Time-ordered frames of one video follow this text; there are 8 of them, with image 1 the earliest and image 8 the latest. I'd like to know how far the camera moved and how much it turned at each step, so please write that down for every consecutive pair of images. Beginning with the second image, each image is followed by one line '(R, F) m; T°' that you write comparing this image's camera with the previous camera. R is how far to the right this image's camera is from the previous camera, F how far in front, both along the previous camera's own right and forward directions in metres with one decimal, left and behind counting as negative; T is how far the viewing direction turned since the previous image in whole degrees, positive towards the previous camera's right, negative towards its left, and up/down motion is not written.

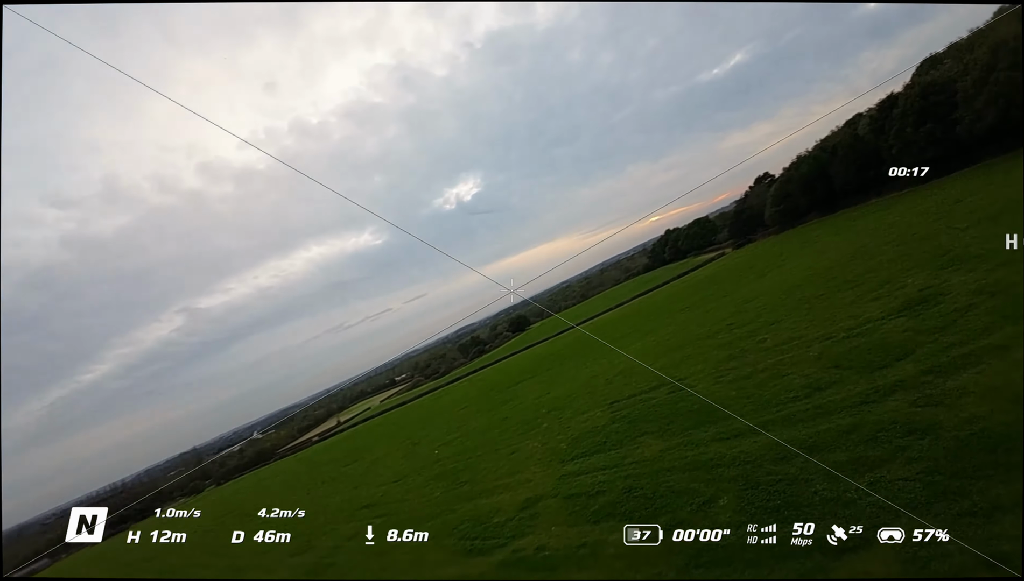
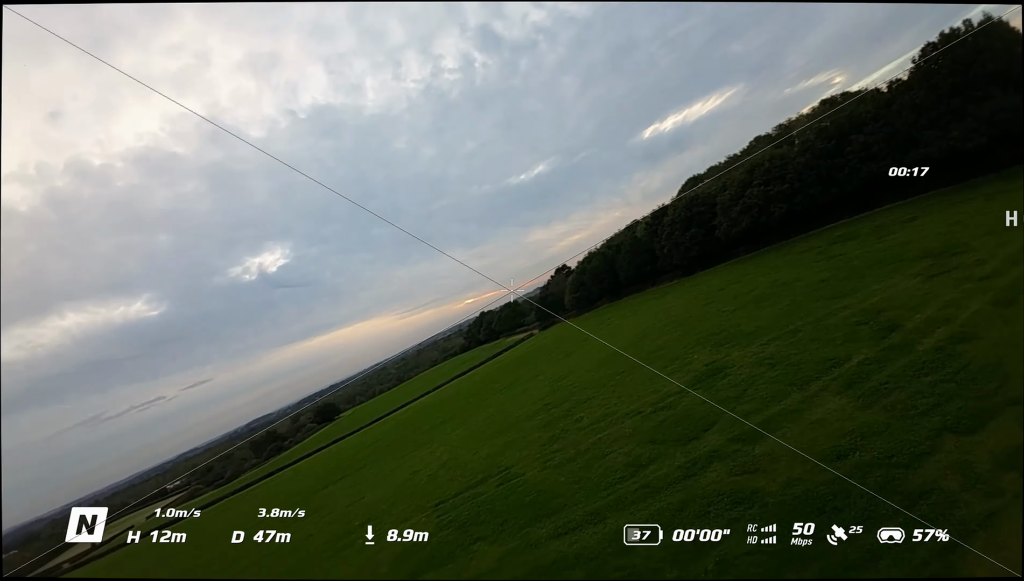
(-1.6, +2.5) m; +22°
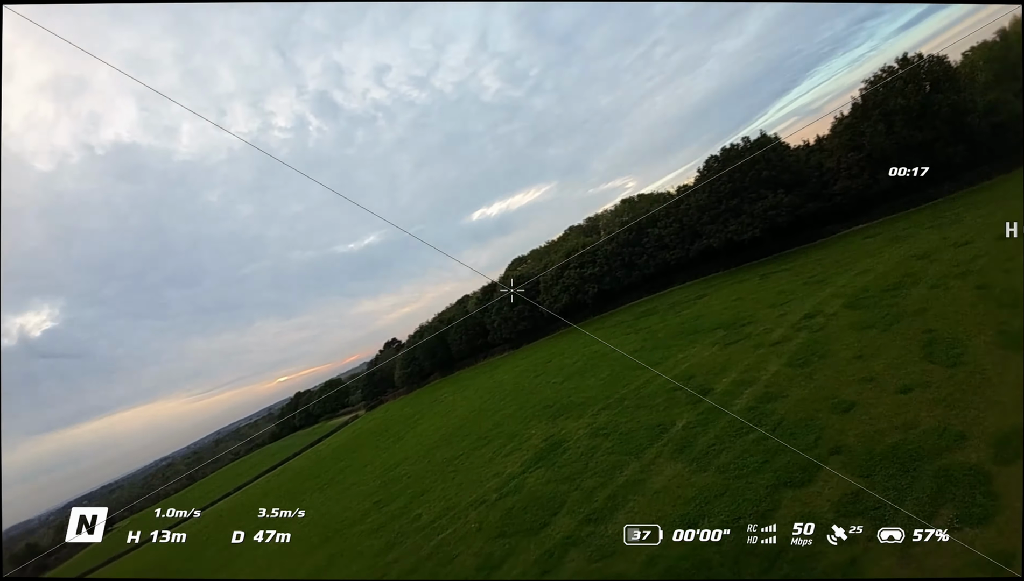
(-0.3, +1.5) m; +23°
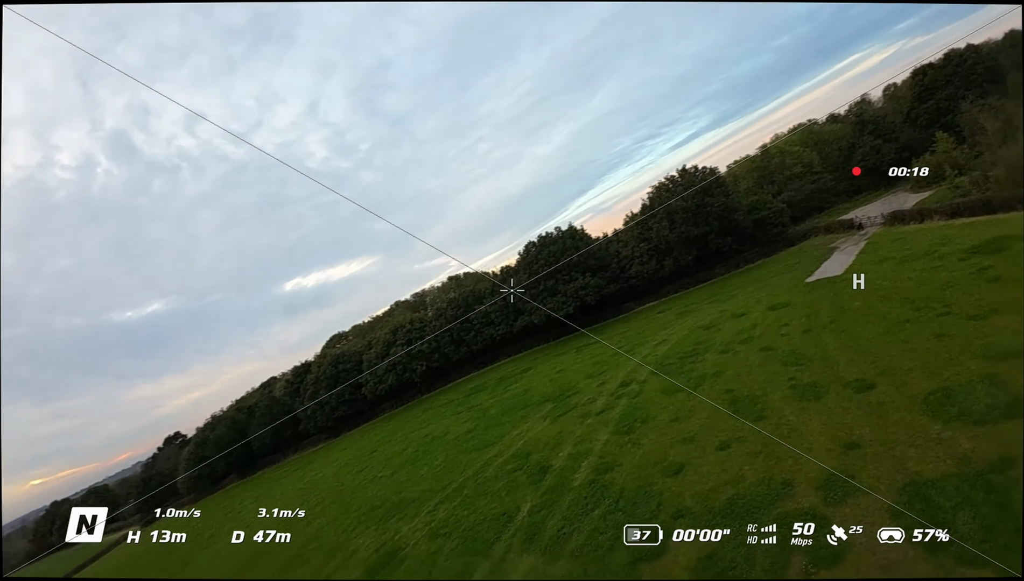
(-0.1, +0.5) m; +24°
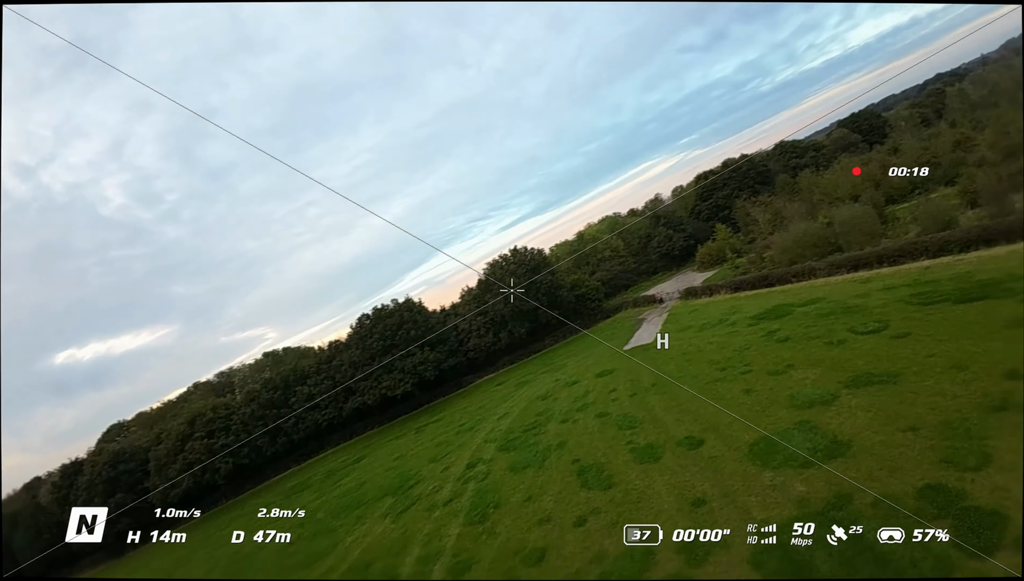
(-0.1, +0.3) m; +23°
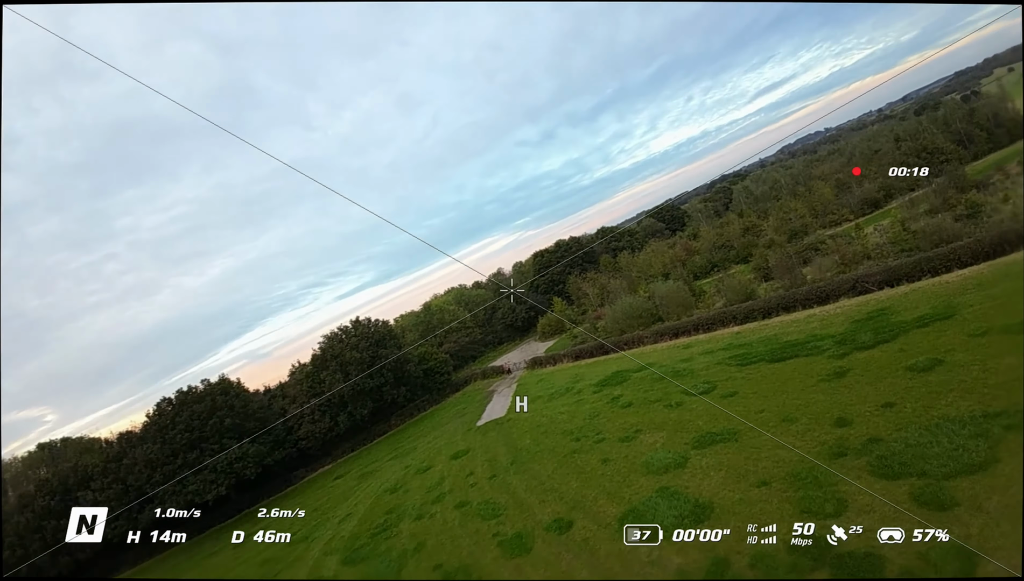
(-0.1, +0.2) m; +21°
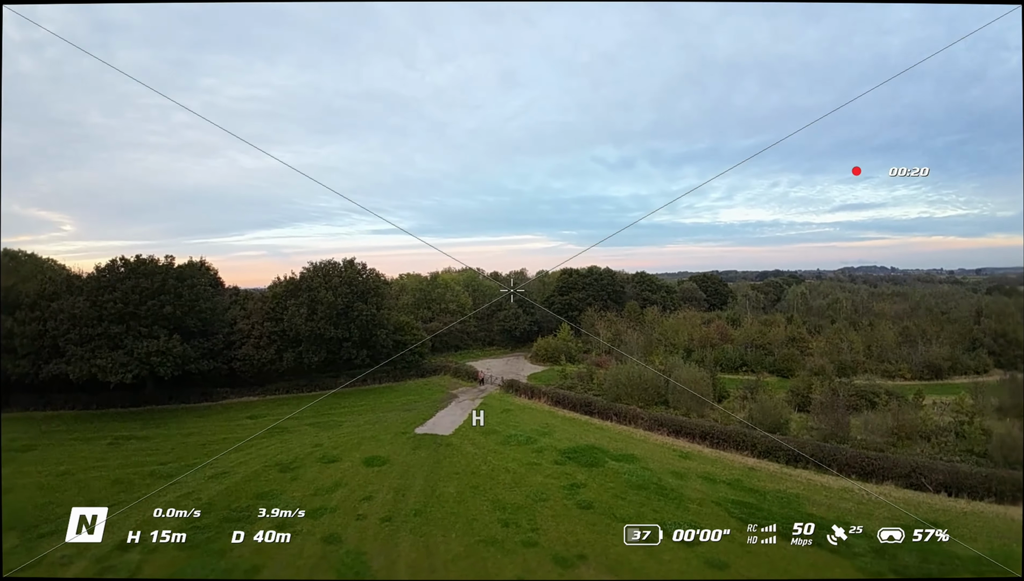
(+0.1, +0.7) m; -2°
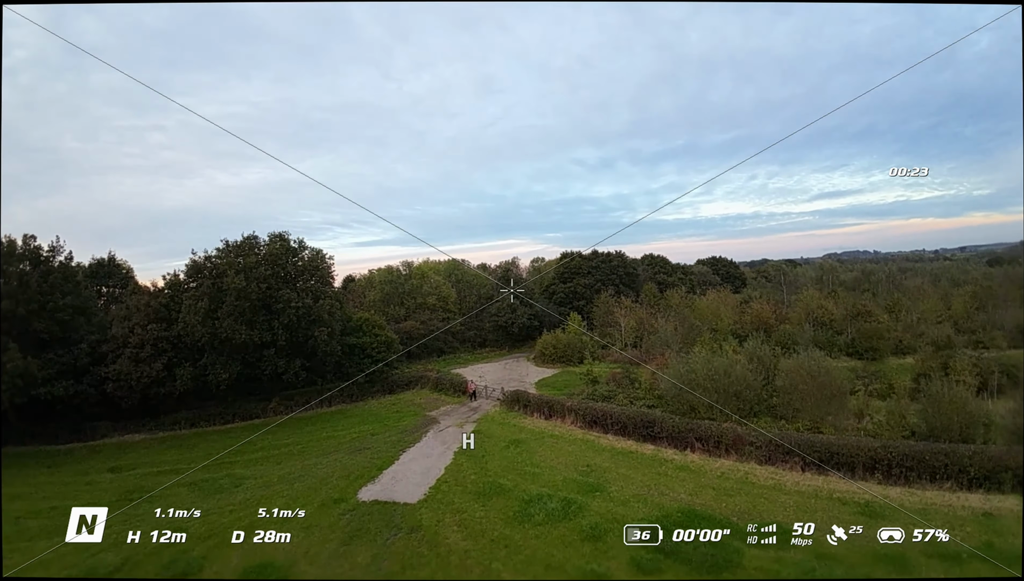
(-0.1, +1.5) m; +2°
